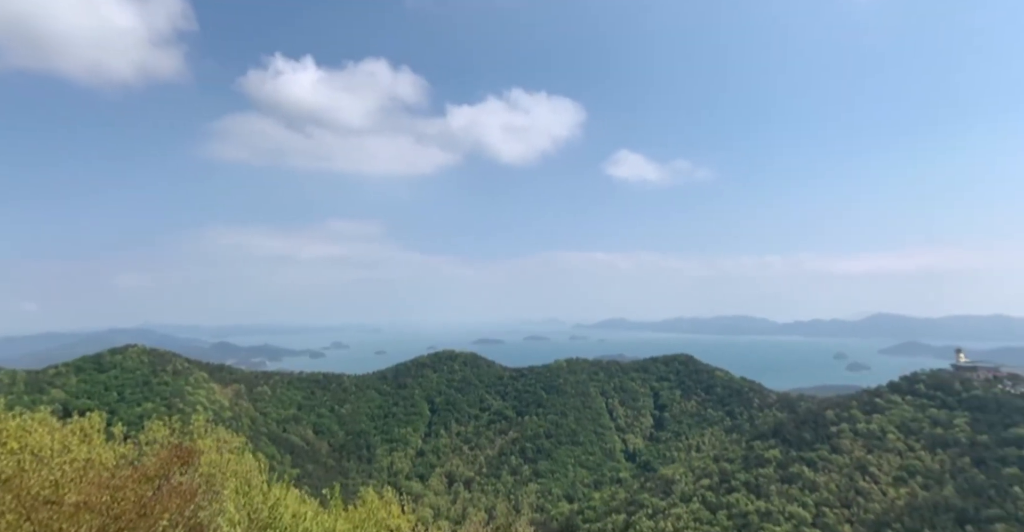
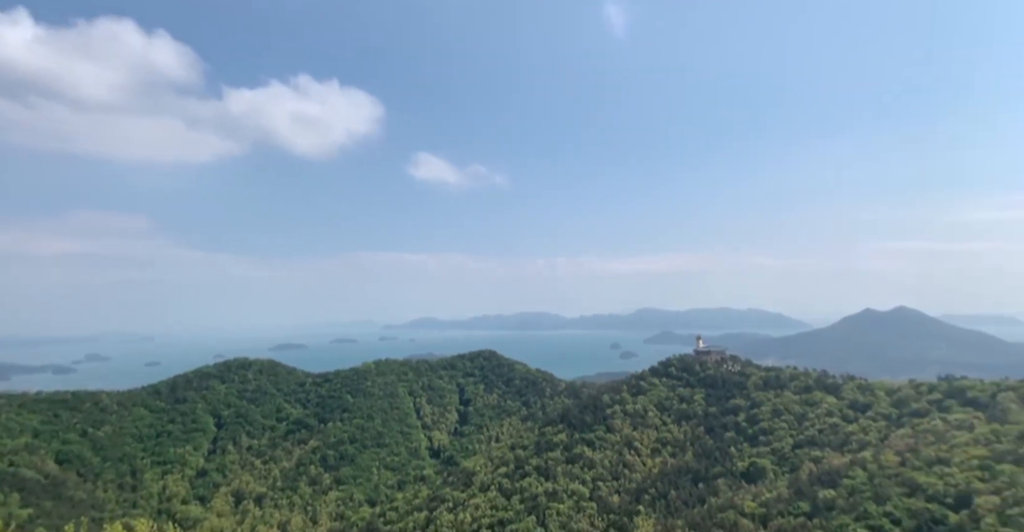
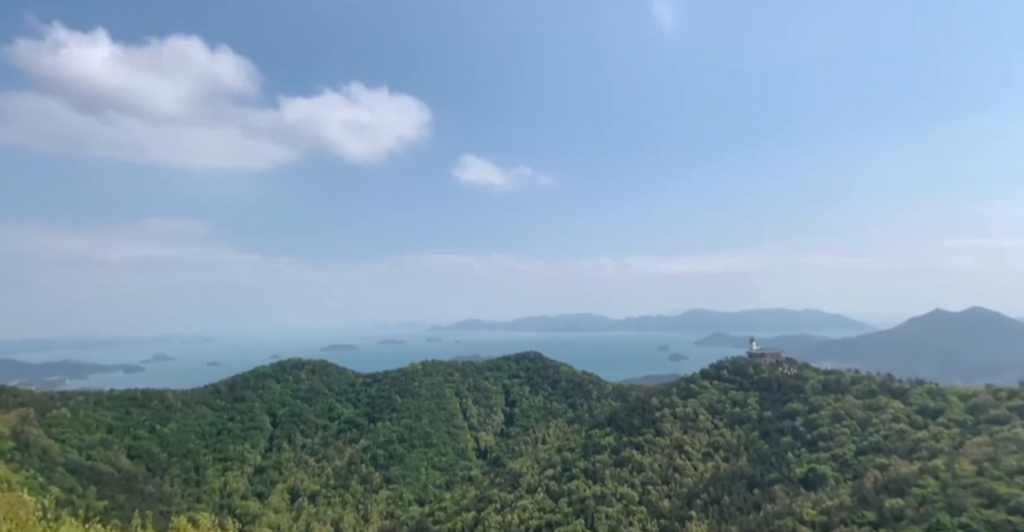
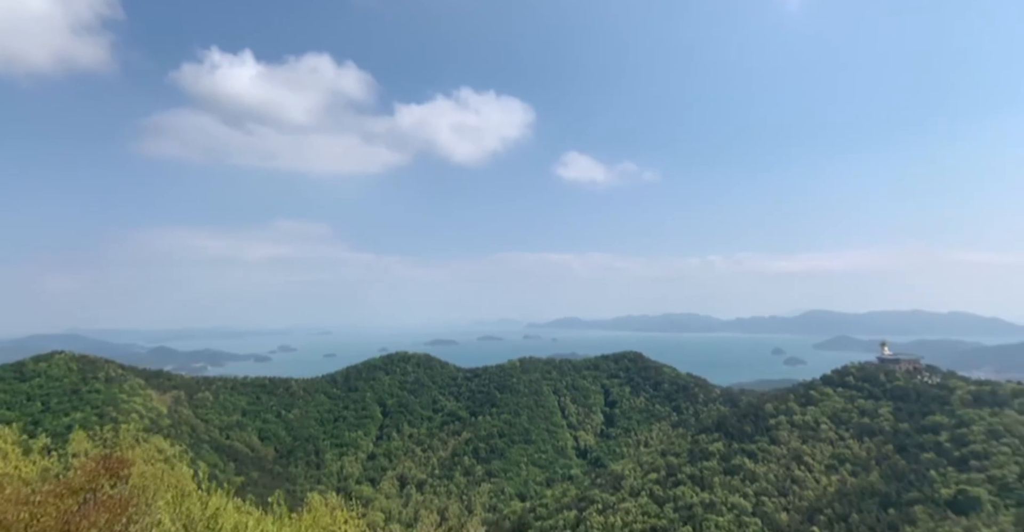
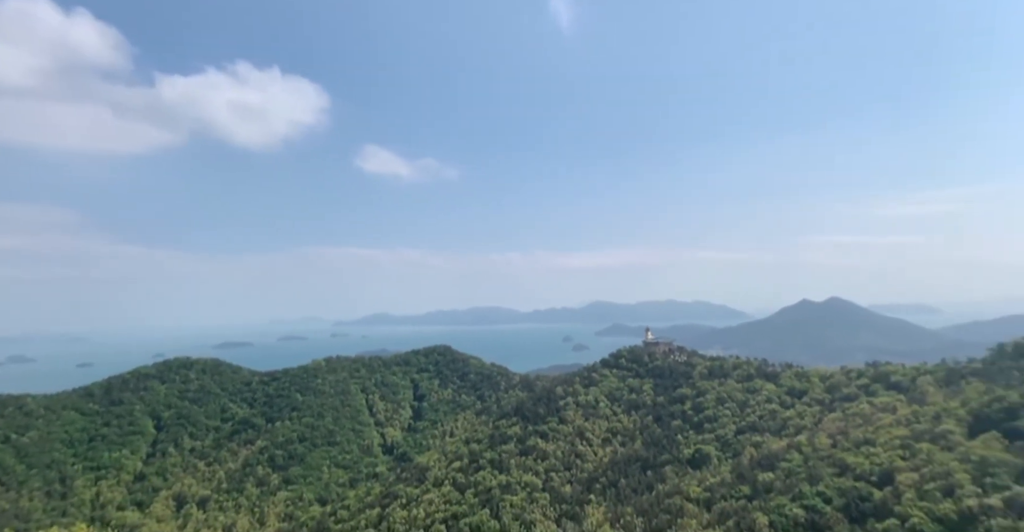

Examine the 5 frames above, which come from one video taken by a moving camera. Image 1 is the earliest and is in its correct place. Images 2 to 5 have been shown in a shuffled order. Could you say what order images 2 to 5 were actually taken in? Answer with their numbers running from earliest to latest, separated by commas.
4, 3, 2, 5
